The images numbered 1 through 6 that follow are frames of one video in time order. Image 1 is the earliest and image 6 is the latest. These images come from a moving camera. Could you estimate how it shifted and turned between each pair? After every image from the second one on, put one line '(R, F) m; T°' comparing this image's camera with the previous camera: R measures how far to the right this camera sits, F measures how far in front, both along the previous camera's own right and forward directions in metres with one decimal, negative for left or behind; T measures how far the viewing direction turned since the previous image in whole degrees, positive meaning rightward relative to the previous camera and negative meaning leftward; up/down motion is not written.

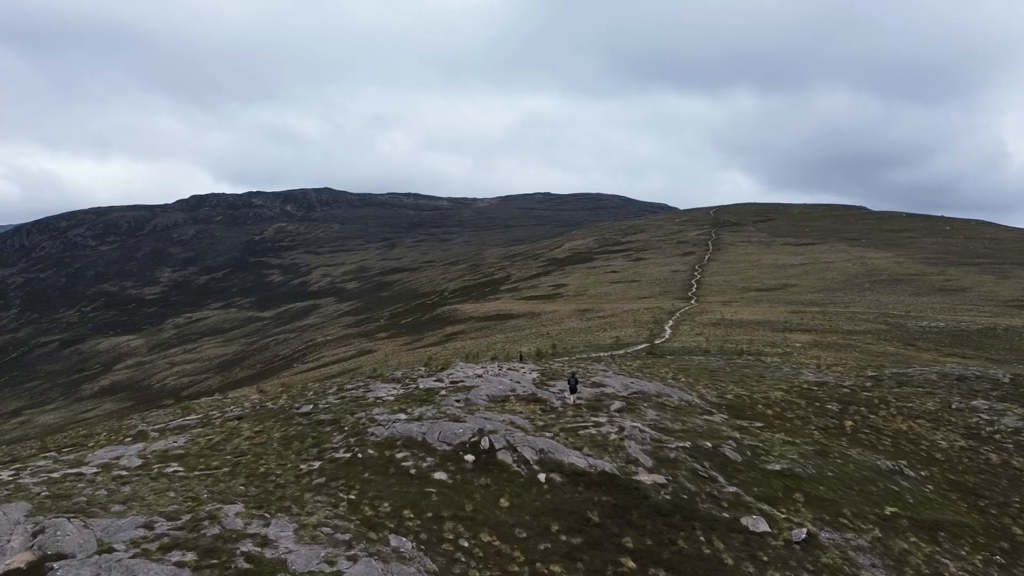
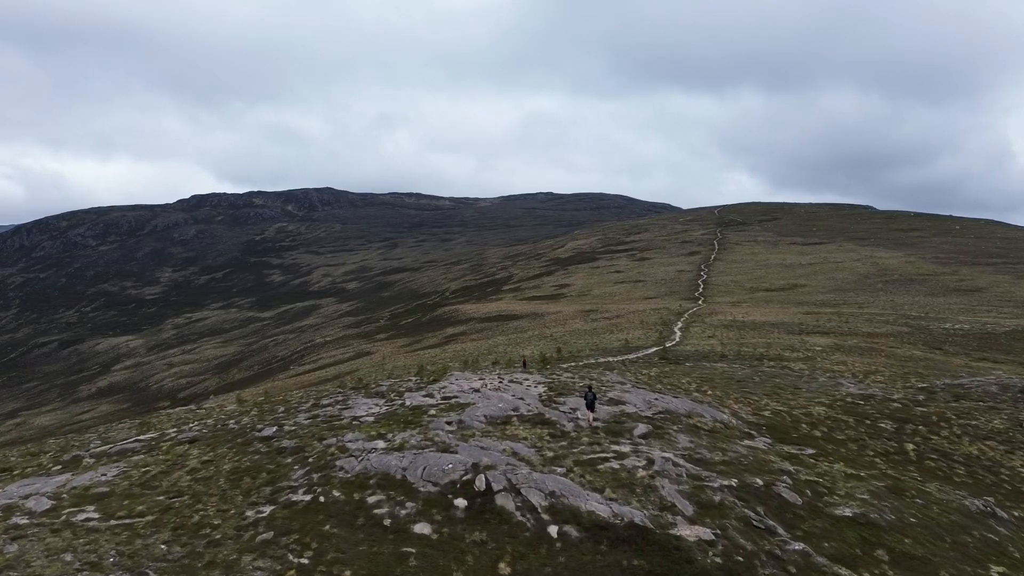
(0.0, +2.4) m; 0°
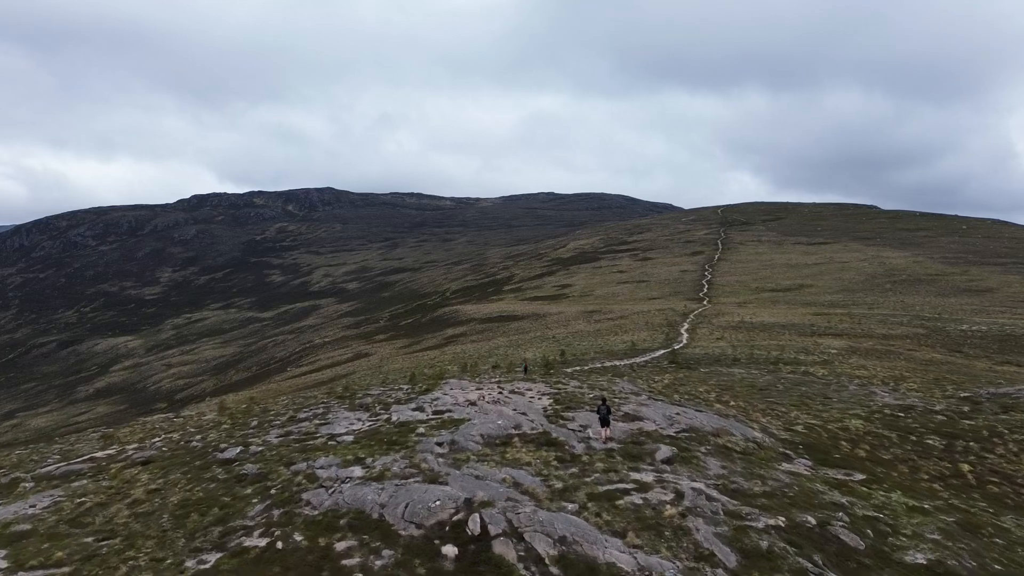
(0.0, +1.7) m; 0°
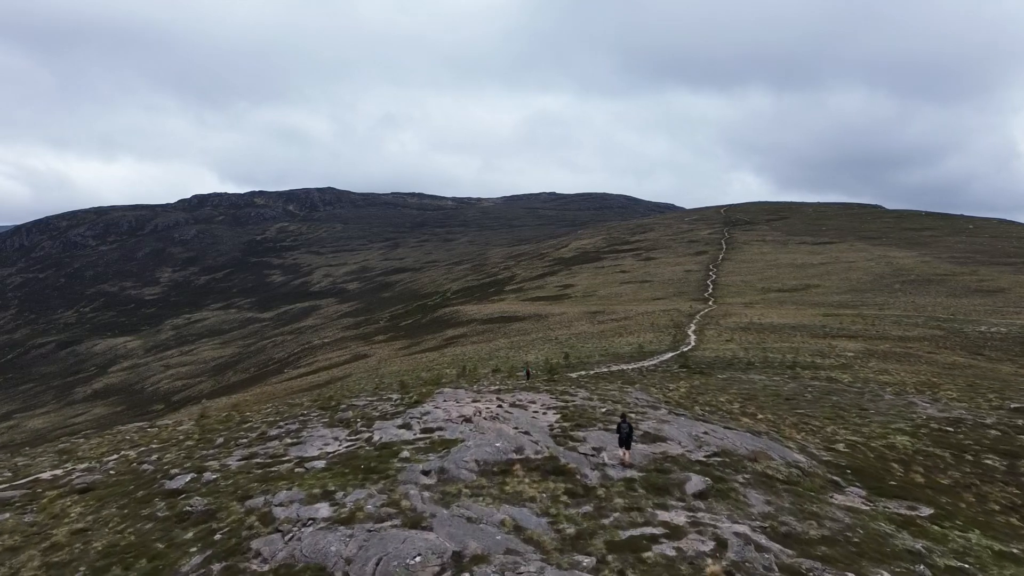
(0.0, +1.7) m; 0°
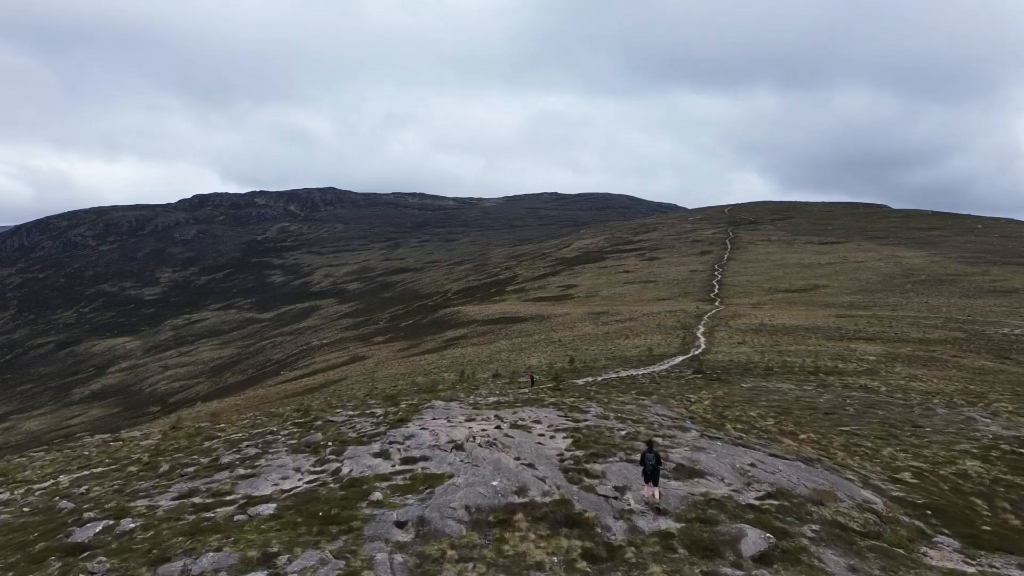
(0.0, +2.0) m; 0°
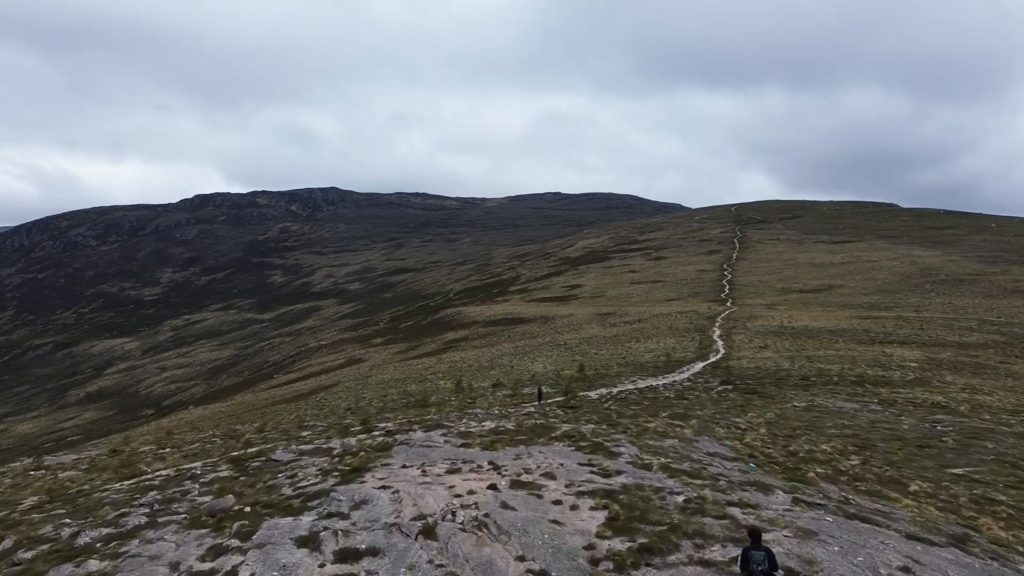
(0.0, +3.2) m; 0°
